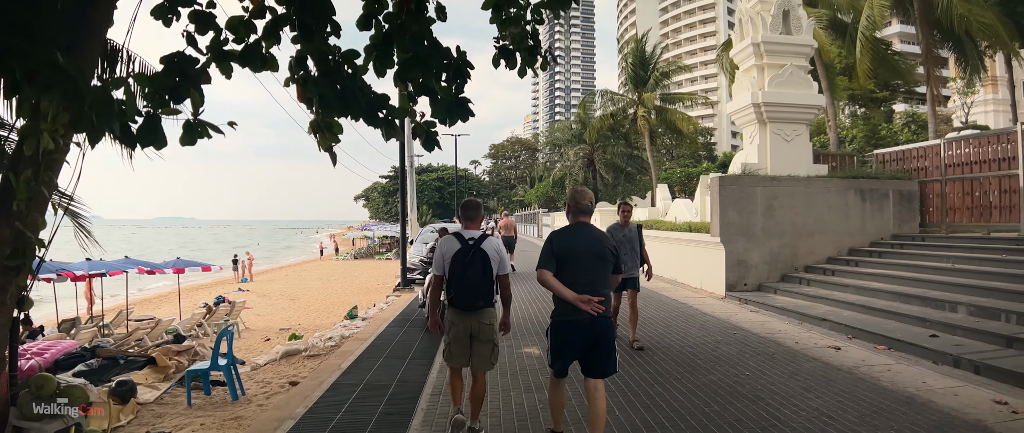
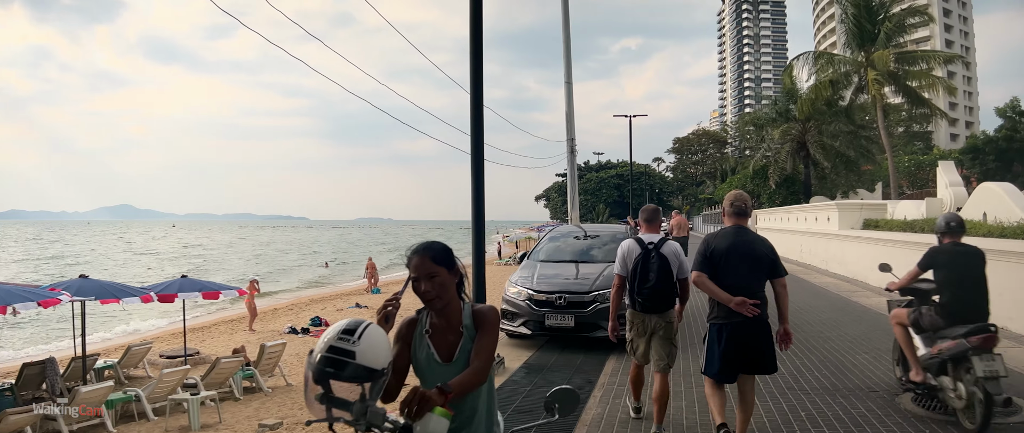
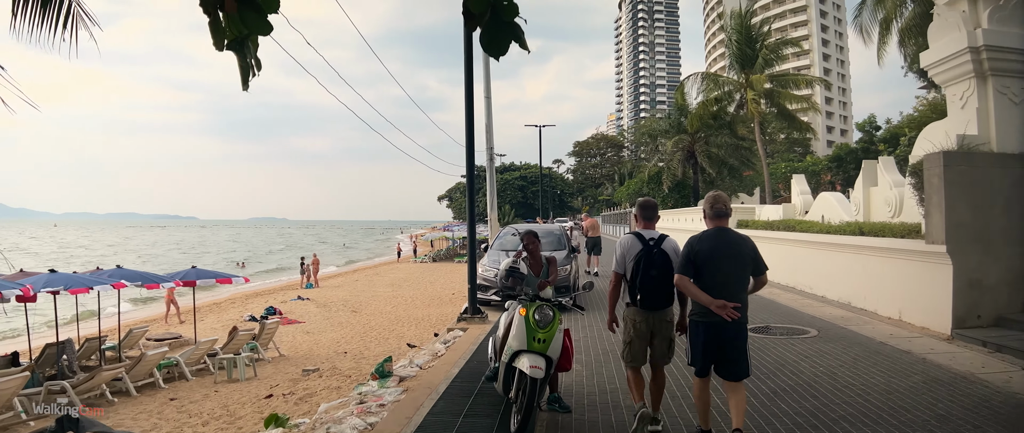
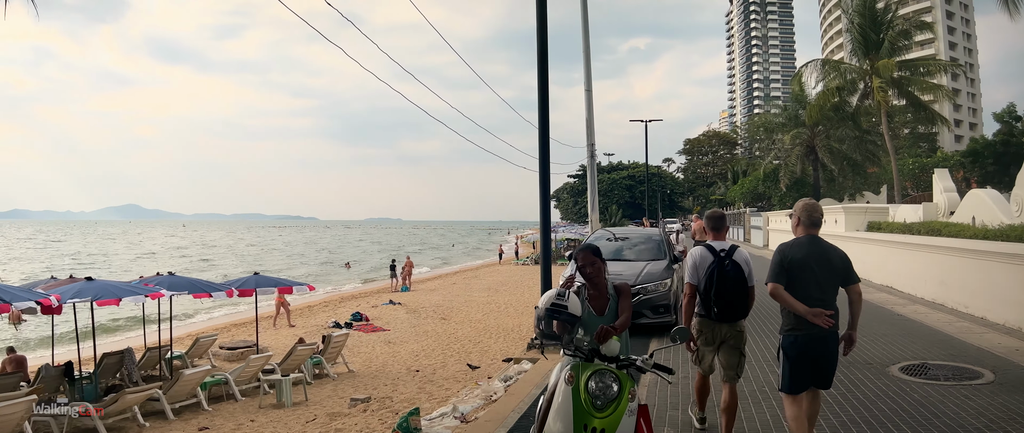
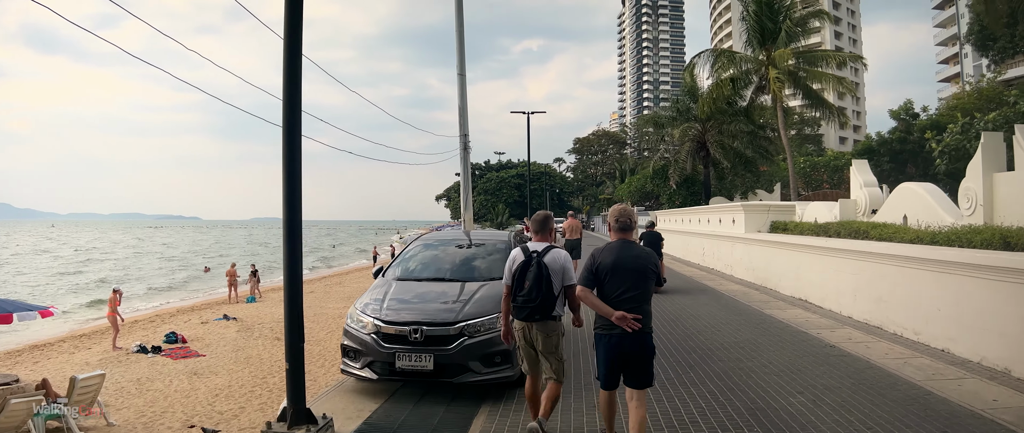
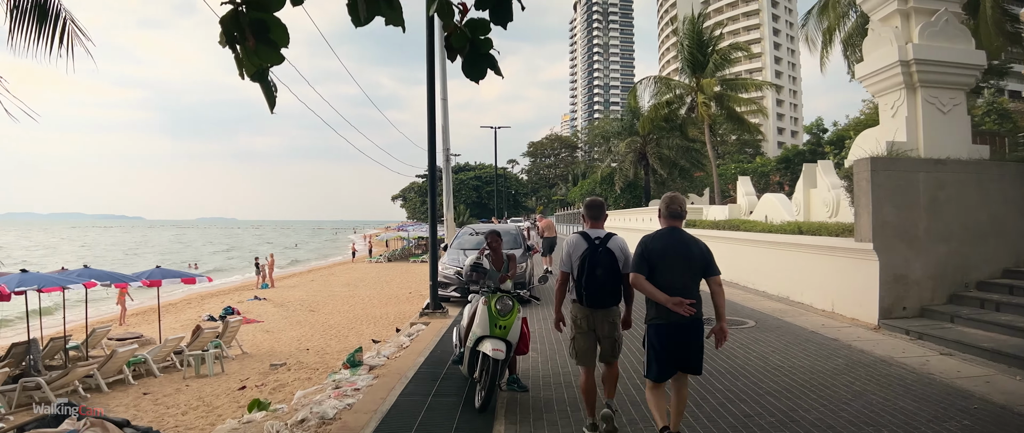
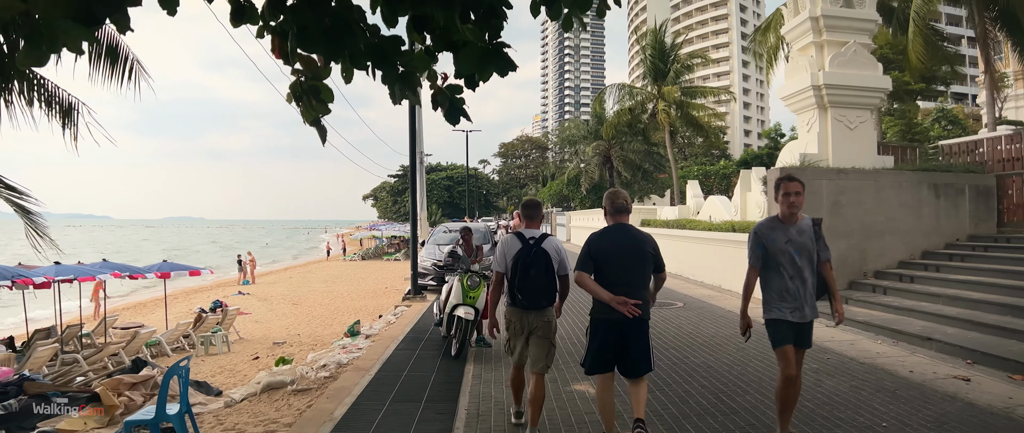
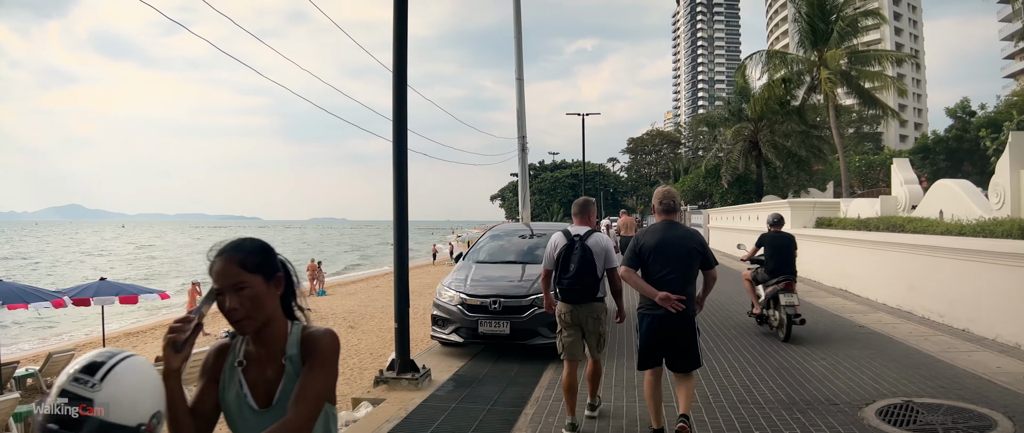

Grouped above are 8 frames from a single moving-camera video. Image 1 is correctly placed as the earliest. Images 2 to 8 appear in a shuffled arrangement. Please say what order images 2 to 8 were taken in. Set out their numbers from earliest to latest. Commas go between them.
7, 6, 3, 4, 2, 8, 5
